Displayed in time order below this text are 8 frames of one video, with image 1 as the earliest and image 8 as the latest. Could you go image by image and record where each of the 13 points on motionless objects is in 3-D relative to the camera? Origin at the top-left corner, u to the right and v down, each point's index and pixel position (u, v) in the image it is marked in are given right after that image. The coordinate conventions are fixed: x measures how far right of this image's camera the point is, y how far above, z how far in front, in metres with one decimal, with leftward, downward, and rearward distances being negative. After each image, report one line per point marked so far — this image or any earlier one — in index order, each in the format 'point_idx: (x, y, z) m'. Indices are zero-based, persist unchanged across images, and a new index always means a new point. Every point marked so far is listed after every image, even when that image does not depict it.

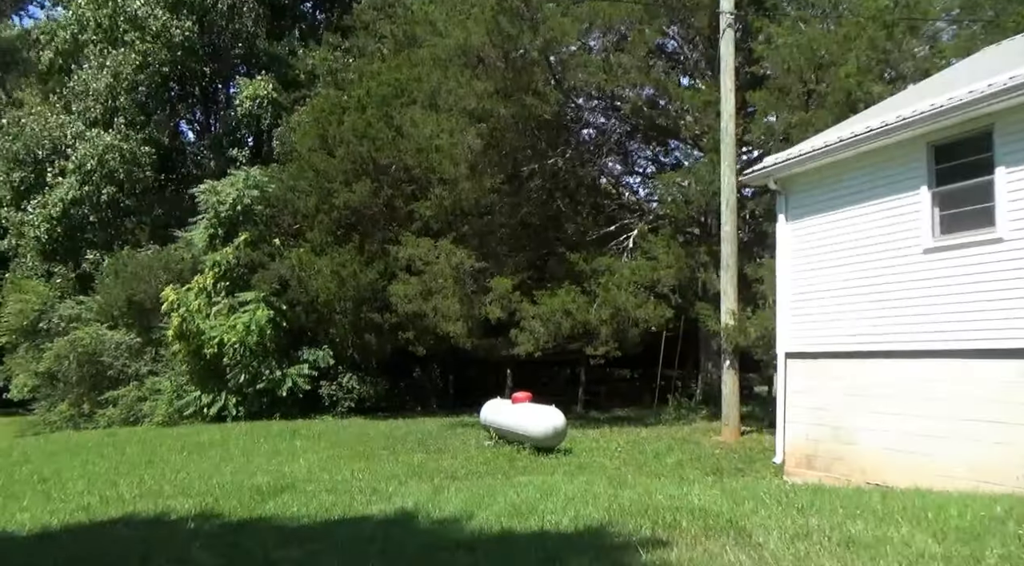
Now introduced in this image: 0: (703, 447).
0: (+3.6, -3.1, +15.4) m
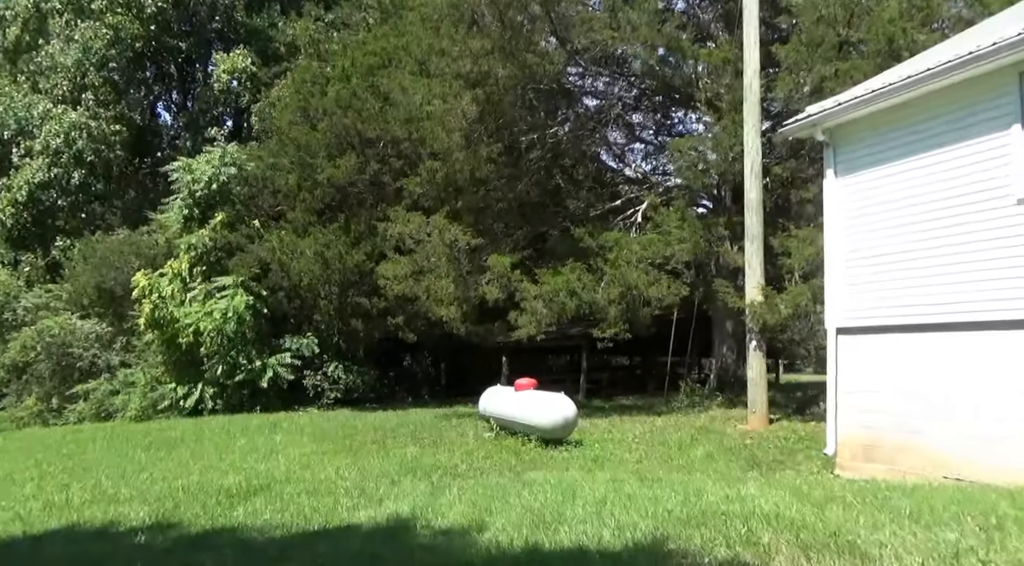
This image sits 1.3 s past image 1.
0: (+3.7, -2.6, +13.8) m
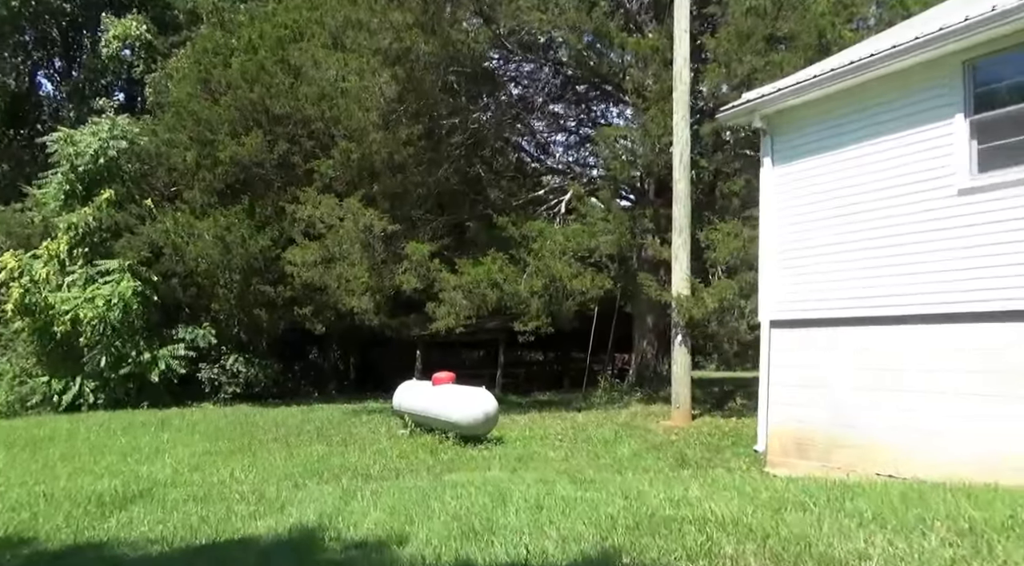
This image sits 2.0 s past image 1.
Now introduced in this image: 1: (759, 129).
0: (+2.4, -2.5, +13.4) m
1: (+3.4, +2.1, +11.2) m
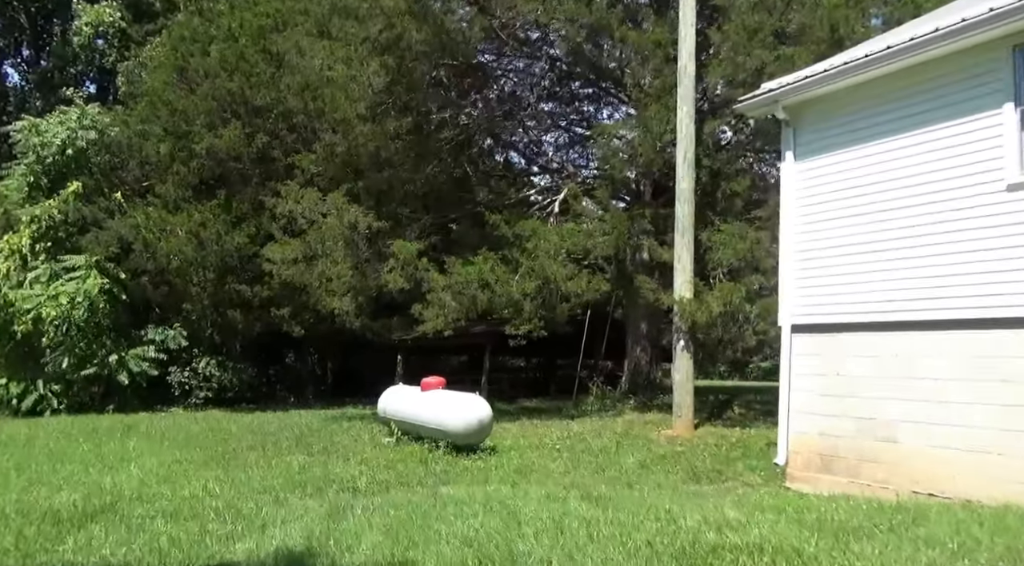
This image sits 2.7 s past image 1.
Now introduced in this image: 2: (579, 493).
0: (+2.3, -2.5, +12.6) m
1: (+3.4, +2.1, +10.5) m
2: (+0.7, -2.2, +8.4) m
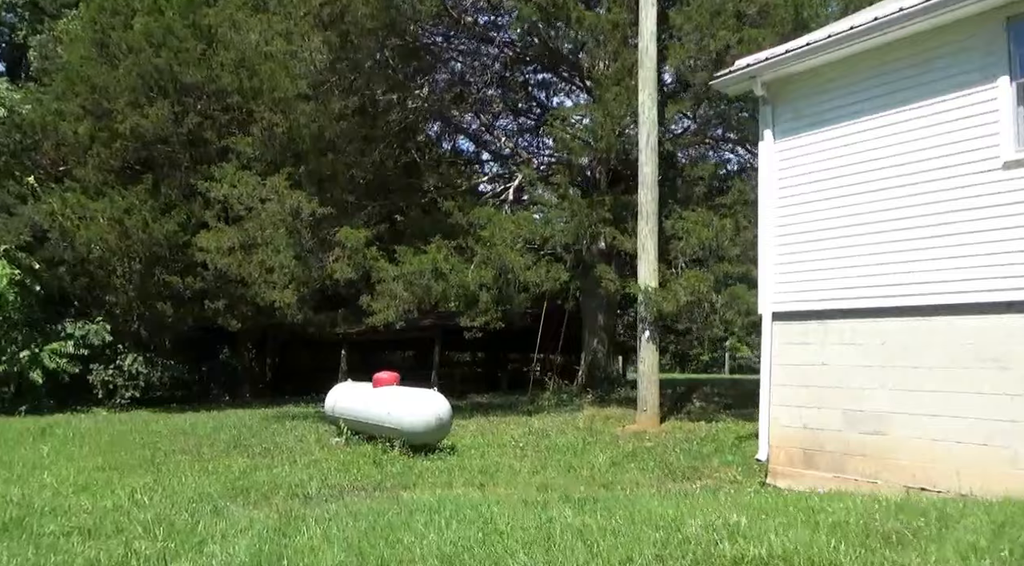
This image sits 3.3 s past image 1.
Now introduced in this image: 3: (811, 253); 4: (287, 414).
0: (+1.7, -2.3, +12.0) m
1: (+3.0, +2.3, +10.0) m
2: (+0.4, -2.0, +7.7) m
3: (+3.3, +0.3, +9.1) m
4: (-5.2, -3.0, +18.9) m
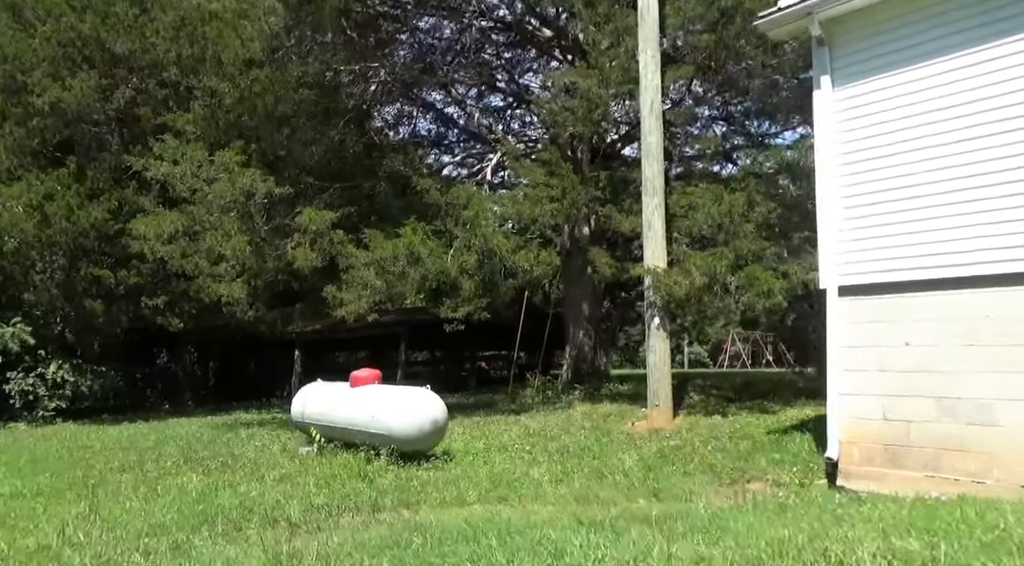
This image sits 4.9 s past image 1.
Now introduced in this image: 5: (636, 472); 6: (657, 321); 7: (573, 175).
0: (+1.7, -2.0, +10.6) m
1: (+3.1, +2.6, +8.7) m
2: (+0.8, -1.8, +6.2) m
3: (+3.6, +0.6, +7.8) m
4: (-5.7, -2.9, +16.9) m
5: (+1.3, -2.0, +8.6) m
6: (+2.1, -0.6, +12.1) m
7: (+1.0, +1.8, +14.1) m
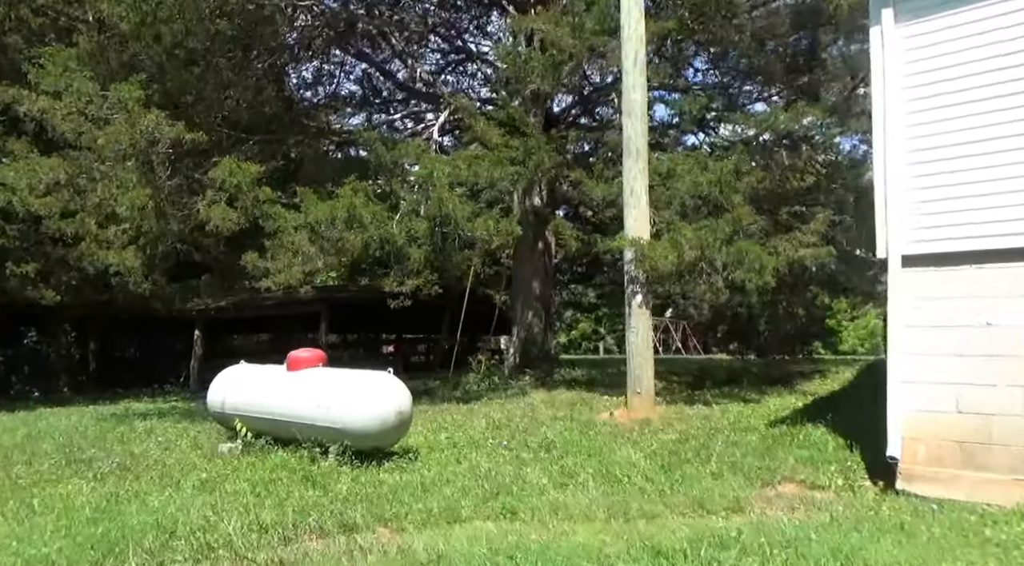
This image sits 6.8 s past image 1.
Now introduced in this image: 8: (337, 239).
0: (+1.4, -1.7, +9.2) m
1: (+3.1, +2.9, +7.4) m
2: (+1.0, -1.5, +4.7) m
3: (+3.6, +0.9, +6.6) m
4: (-6.8, -2.3, +14.5) m
5: (+1.2, -1.7, +7.1) m
6: (+1.6, -0.2, +10.8) m
7: (+0.3, +2.3, +12.5) m
8: (-2.5, +0.6, +11.6) m
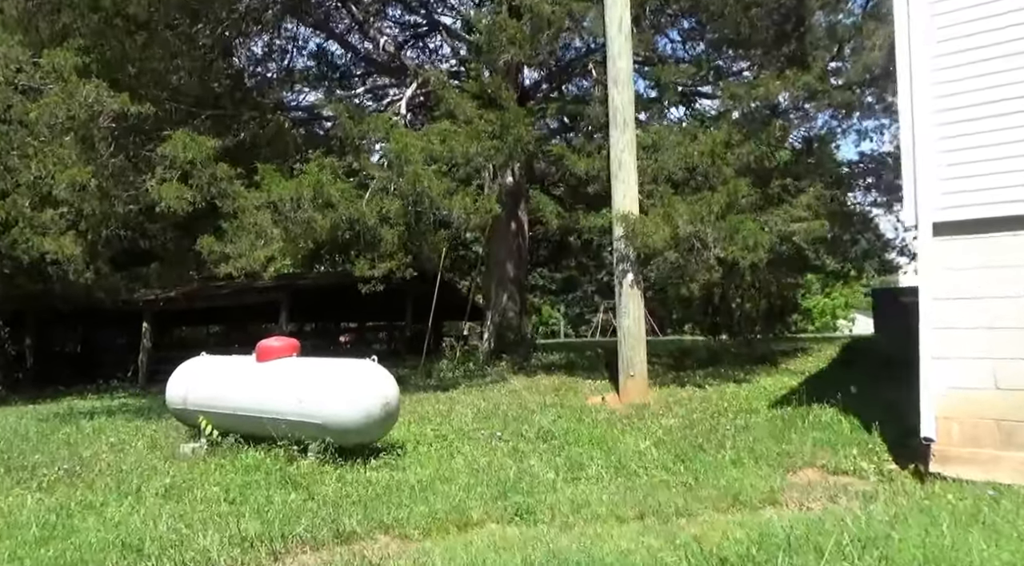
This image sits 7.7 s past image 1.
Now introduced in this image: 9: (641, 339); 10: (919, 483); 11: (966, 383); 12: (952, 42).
0: (+1.3, -1.5, +8.6) m
1: (+3.1, +3.1, +6.9) m
2: (+1.2, -1.3, +4.1) m
3: (+3.6, +1.1, +6.2) m
4: (-7.2, -2.1, +13.5) m
5: (+1.3, -1.5, +6.6) m
6: (+1.4, +0.1, +10.2) m
7: (0.0, +2.5, +11.8) m
8: (-2.8, +0.8, +10.8) m
9: (+1.6, -0.7, +10.1) m
10: (+2.9, -1.4, +5.8) m
11: (+3.4, -0.8, +6.3) m
12: (+3.4, +1.9, +6.4) m
